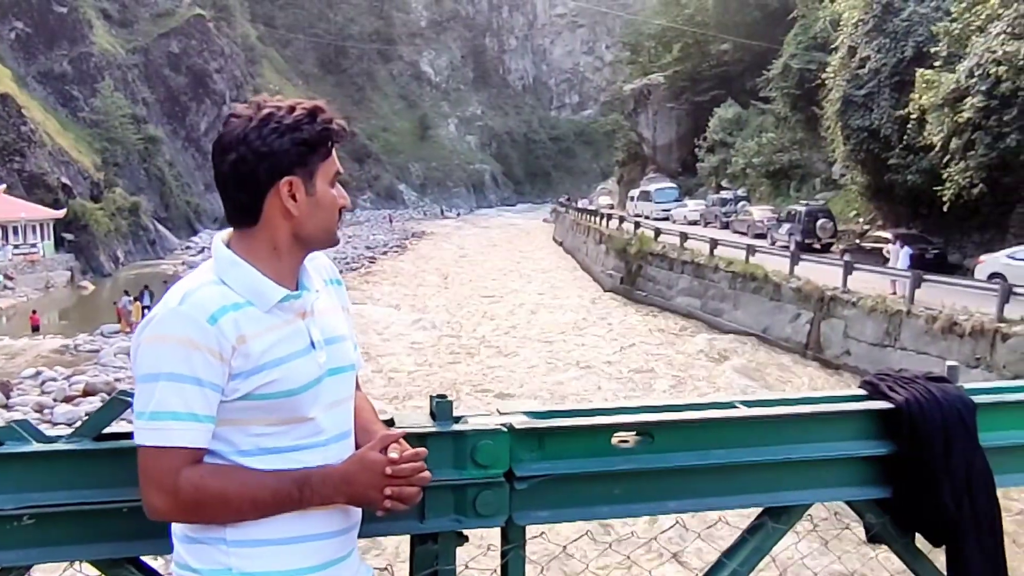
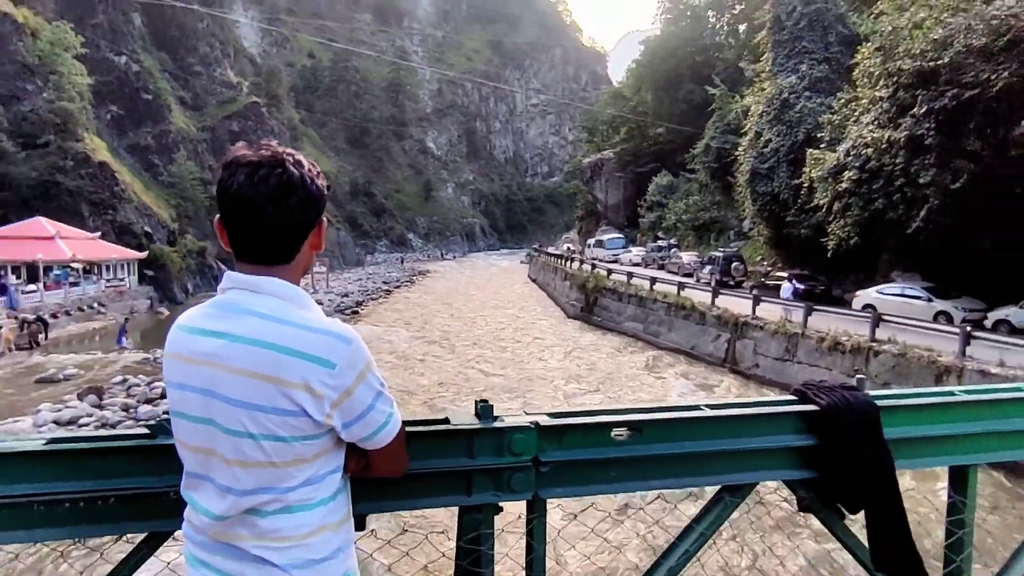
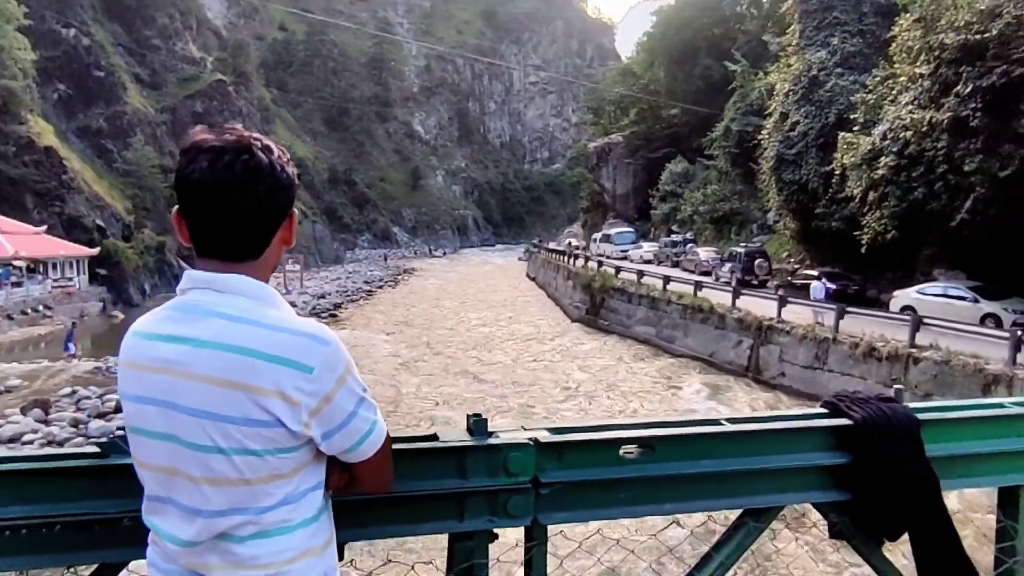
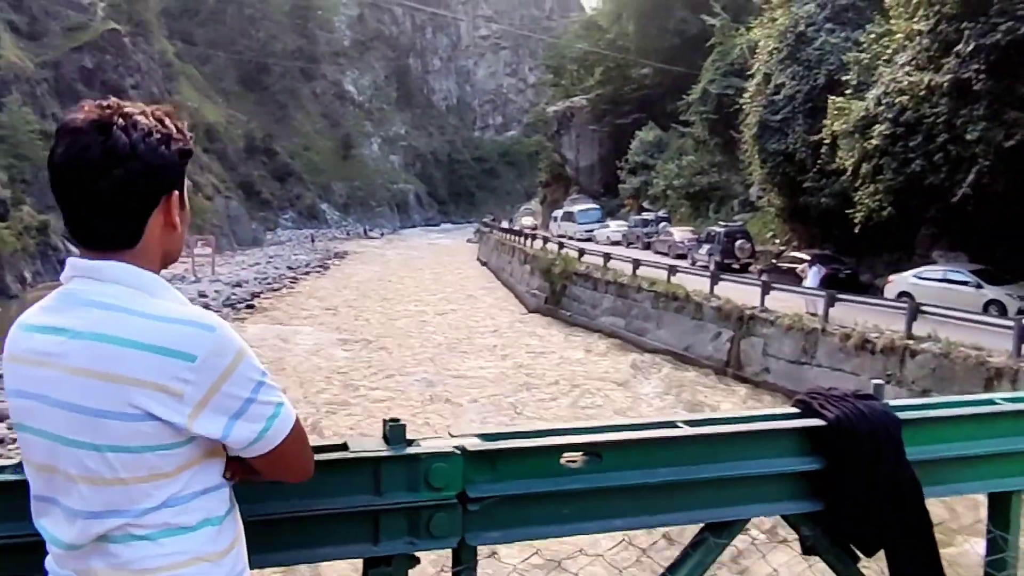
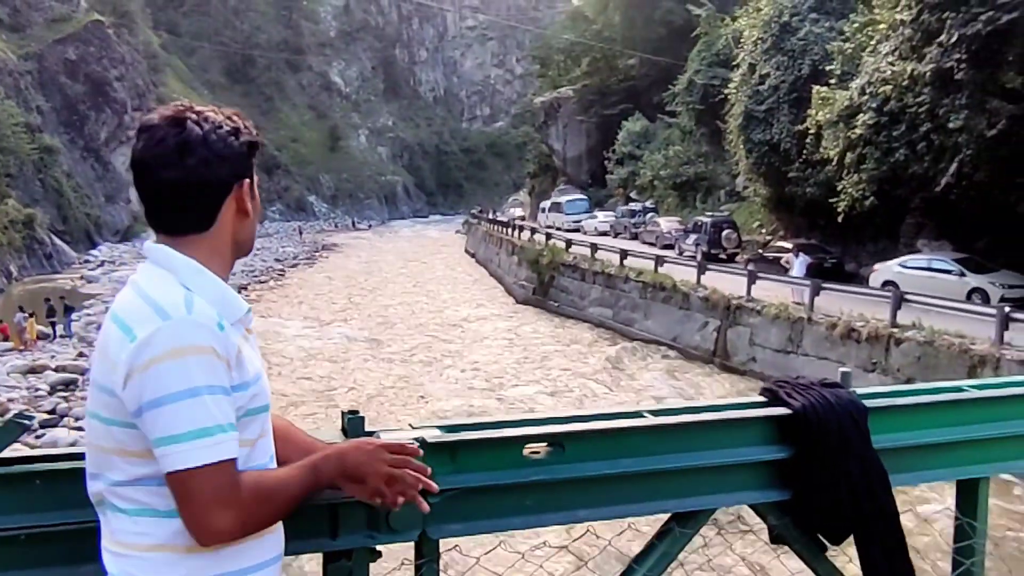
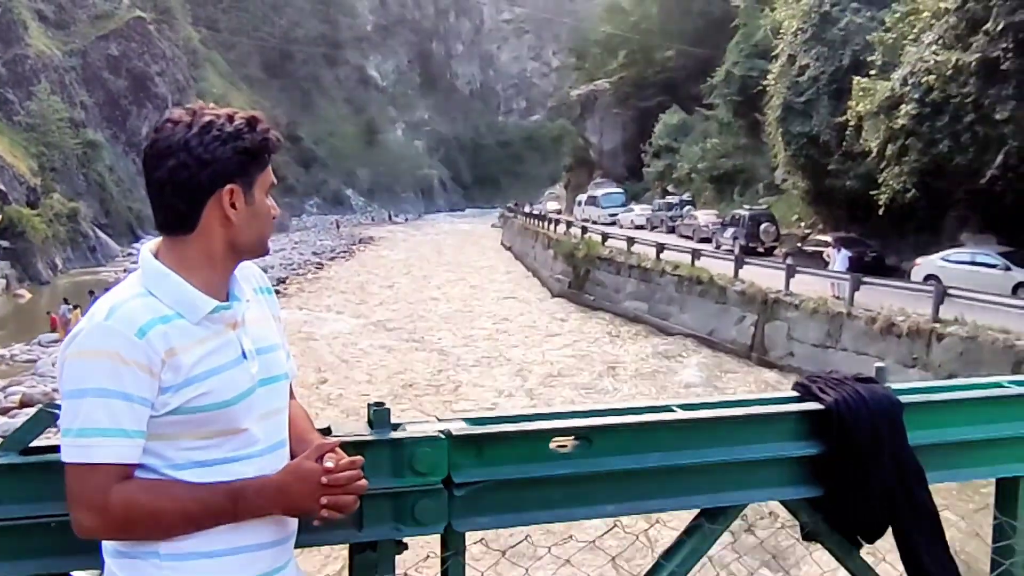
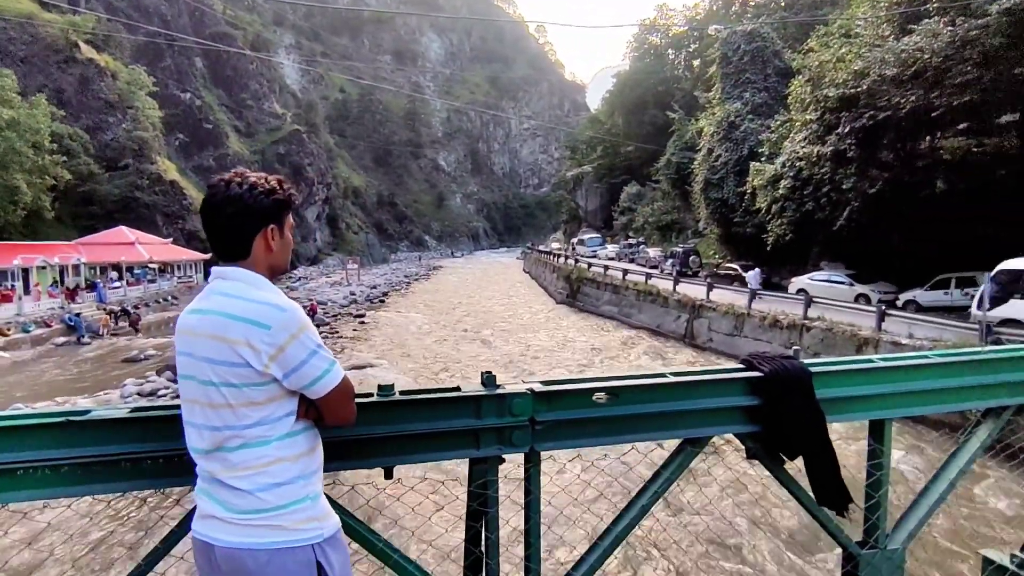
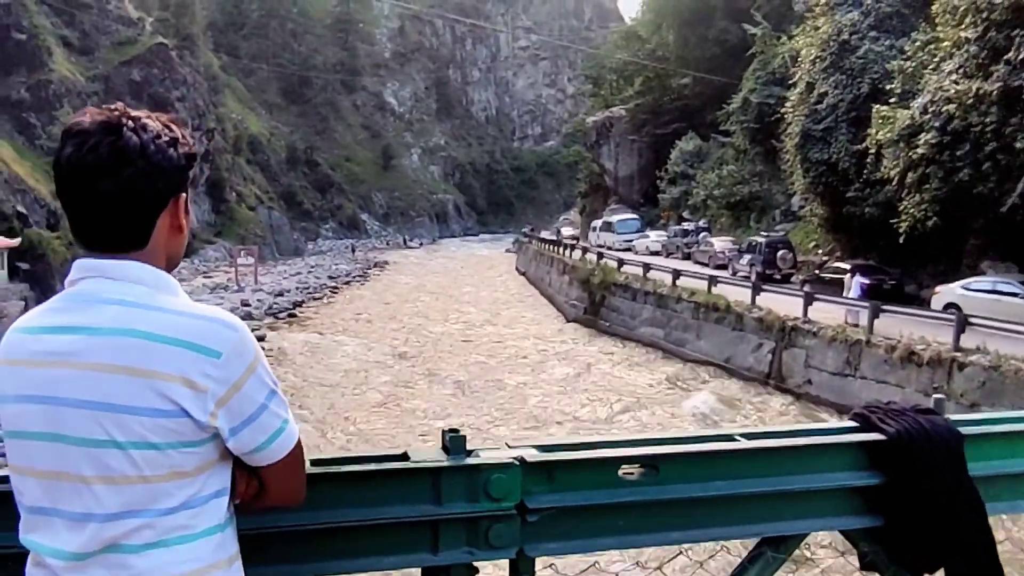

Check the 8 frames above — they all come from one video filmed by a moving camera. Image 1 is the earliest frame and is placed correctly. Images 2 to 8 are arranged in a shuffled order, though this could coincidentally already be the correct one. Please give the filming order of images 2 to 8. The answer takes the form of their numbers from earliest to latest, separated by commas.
6, 5, 4, 8, 3, 2, 7
